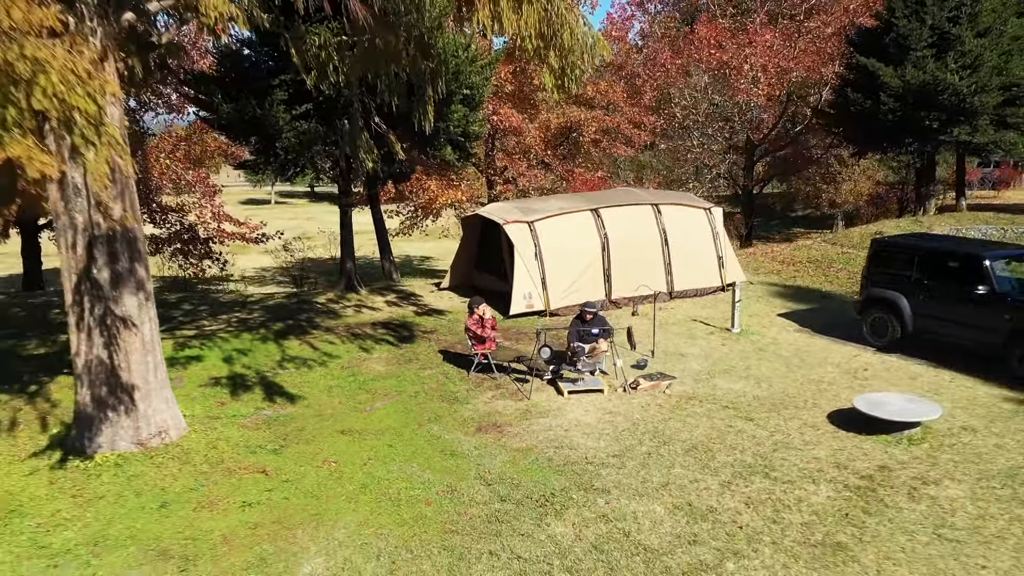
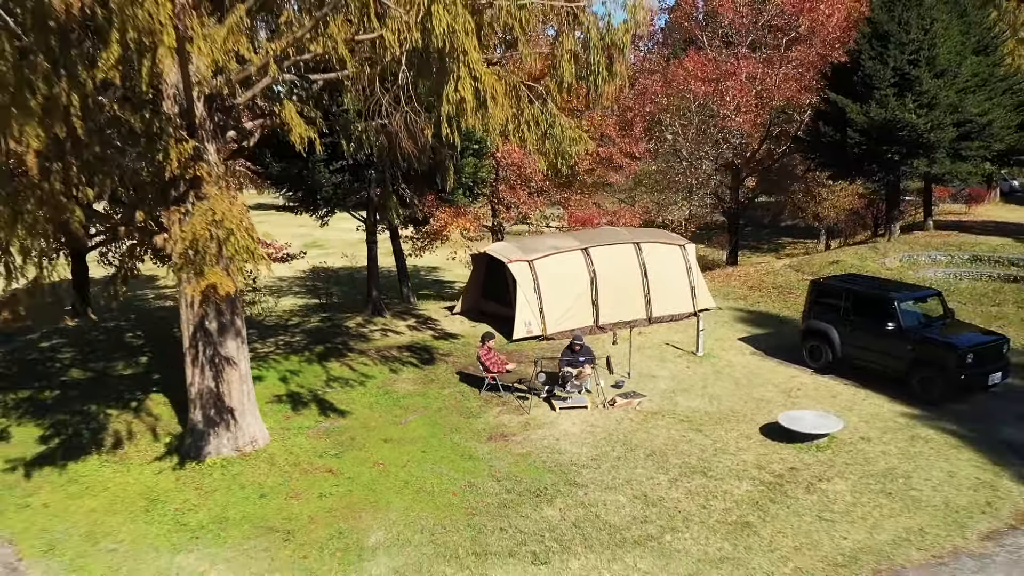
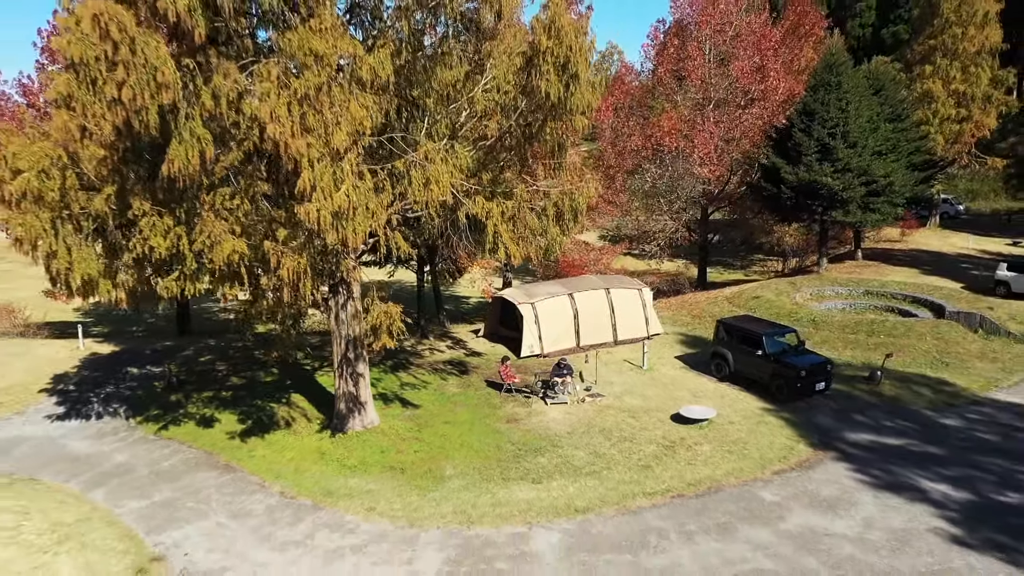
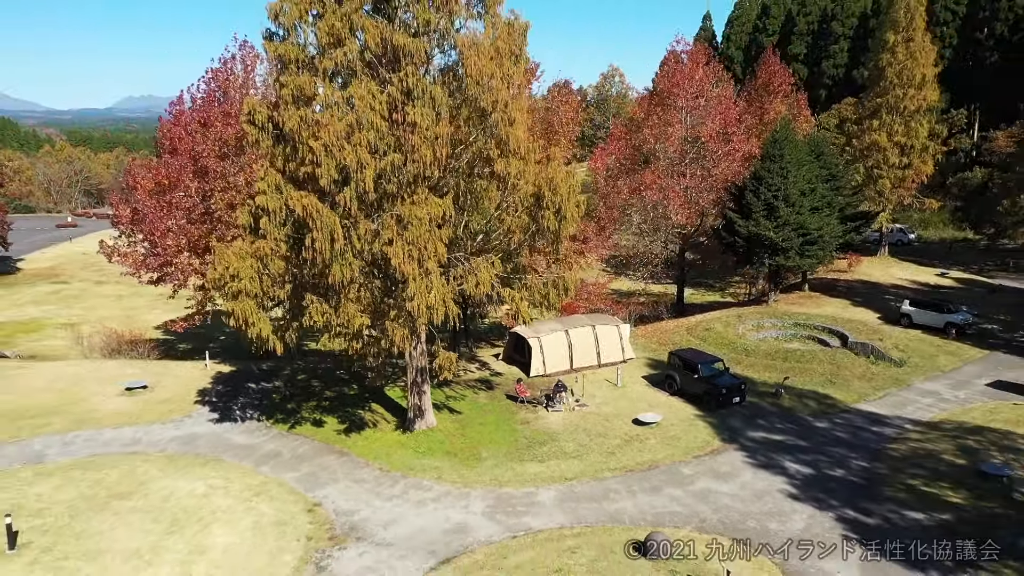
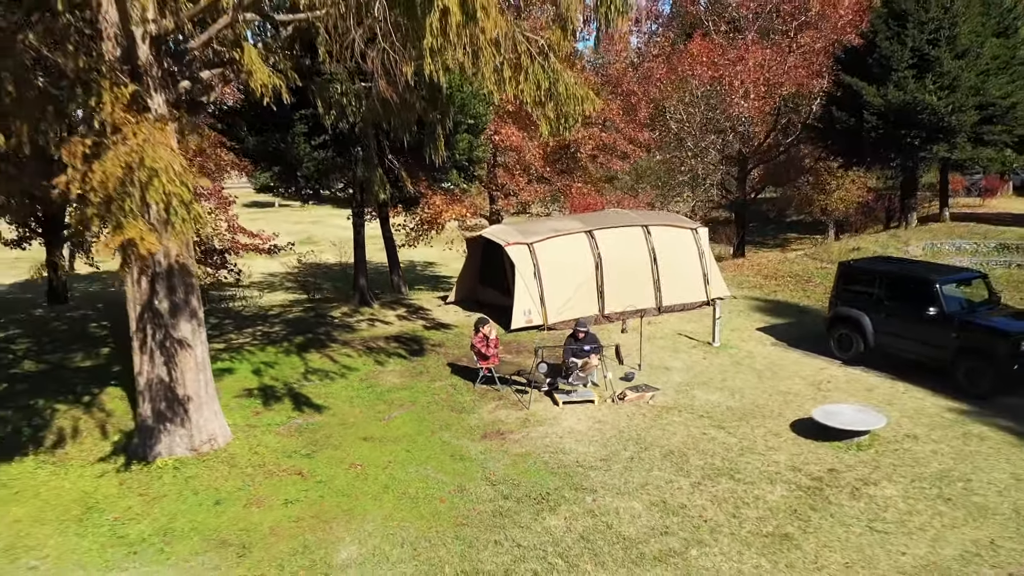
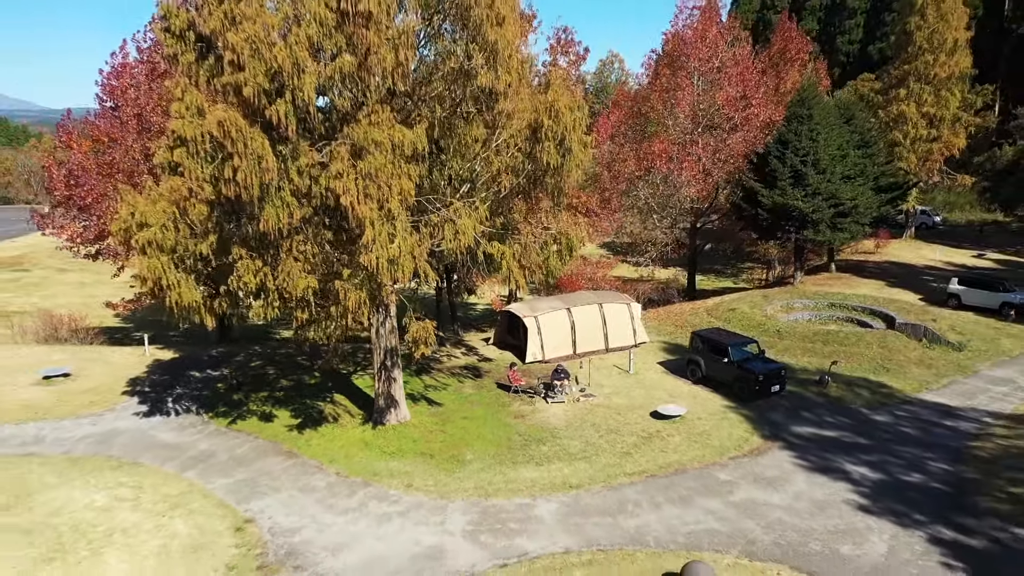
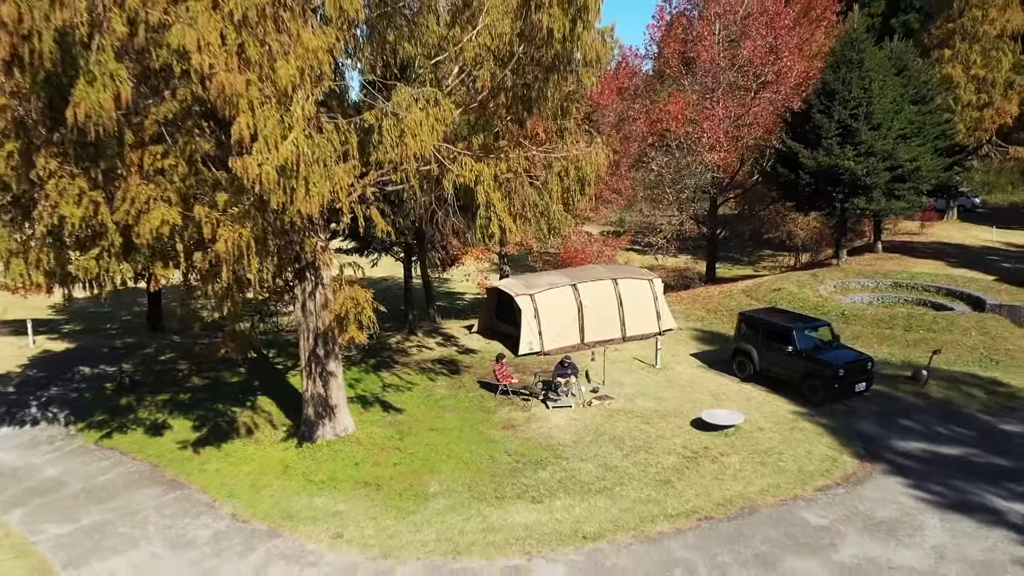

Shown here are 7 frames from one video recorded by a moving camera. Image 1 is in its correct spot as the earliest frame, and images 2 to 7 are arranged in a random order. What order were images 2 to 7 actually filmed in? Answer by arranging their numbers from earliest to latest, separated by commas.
5, 2, 7, 3, 6, 4
